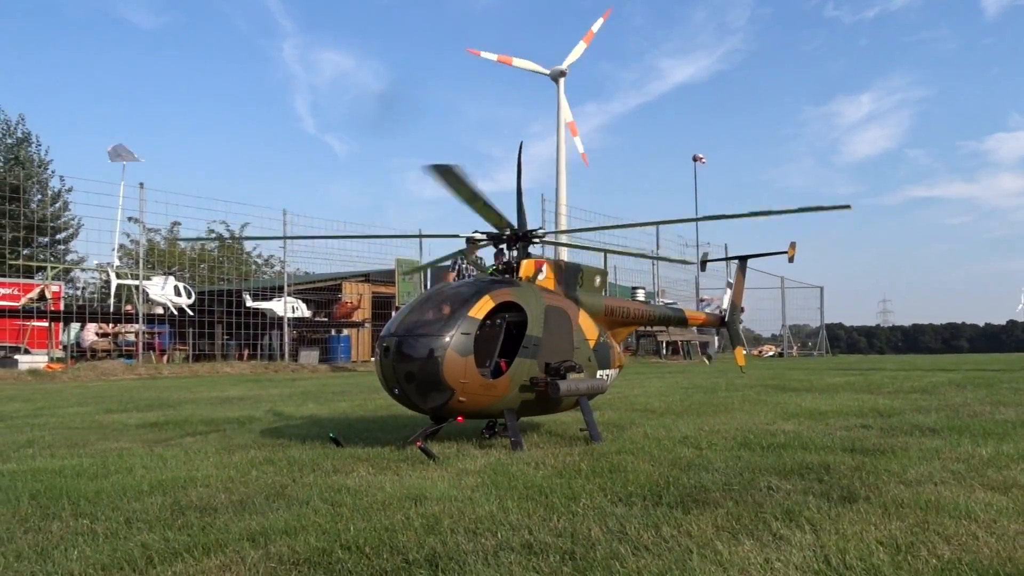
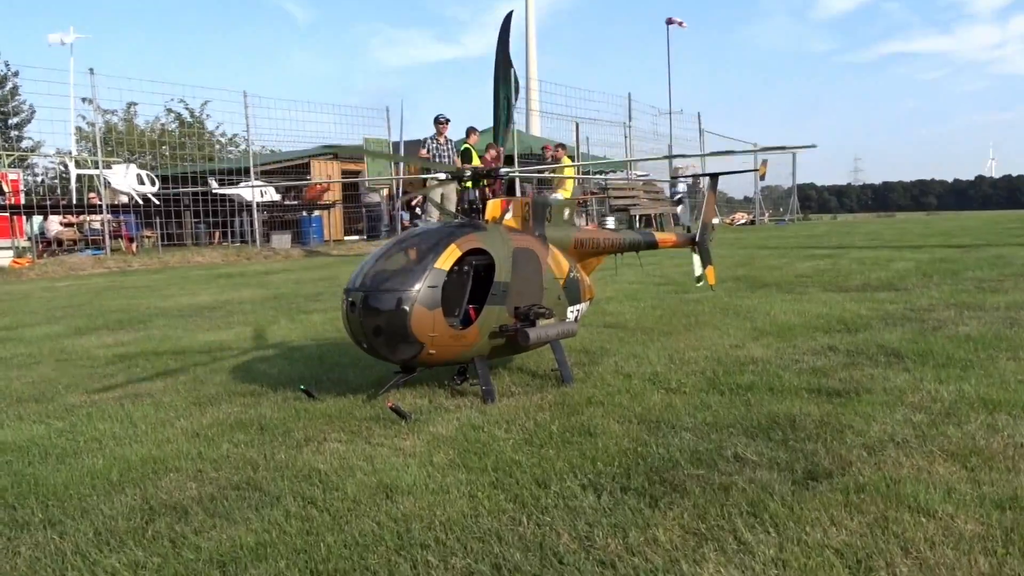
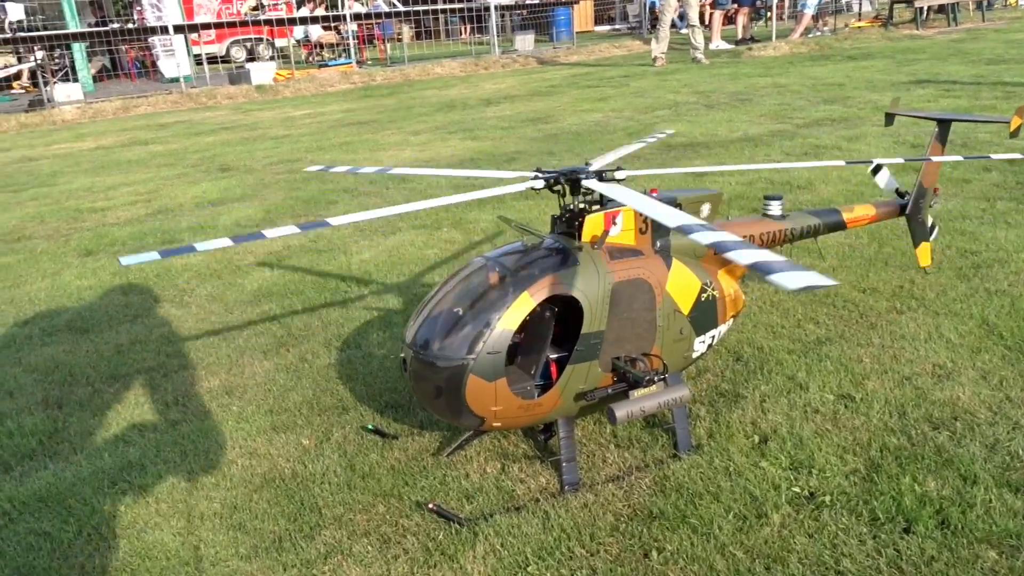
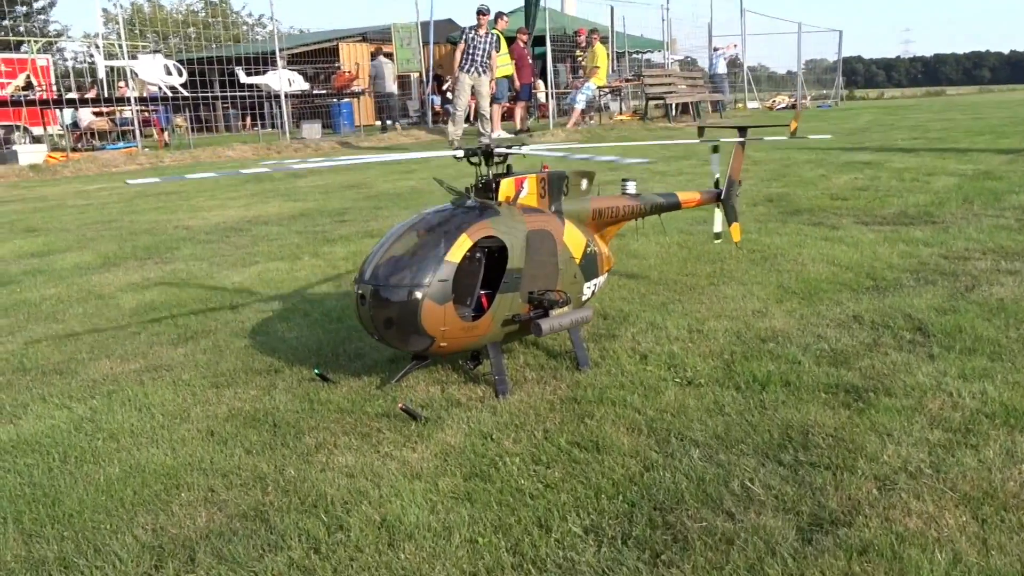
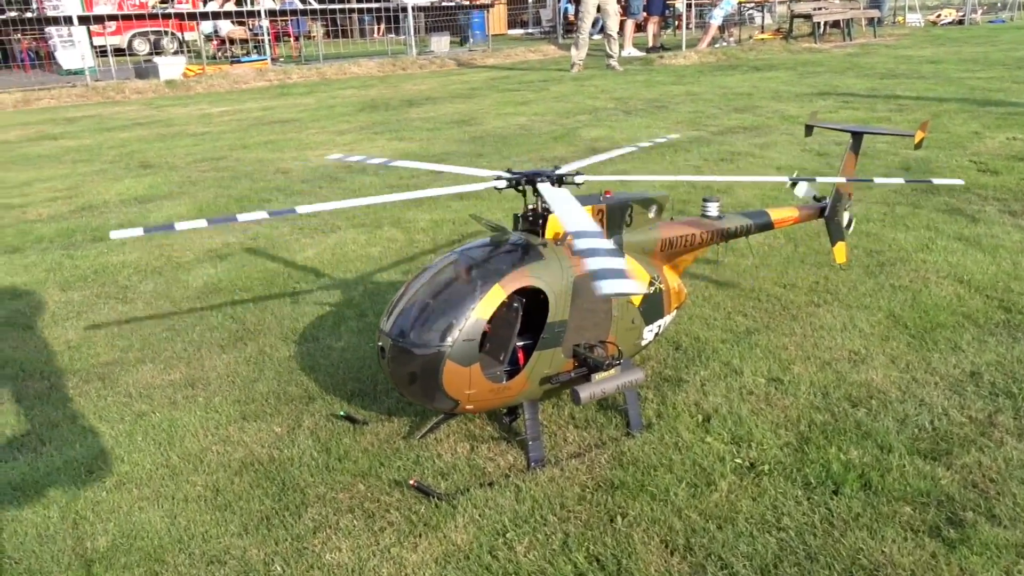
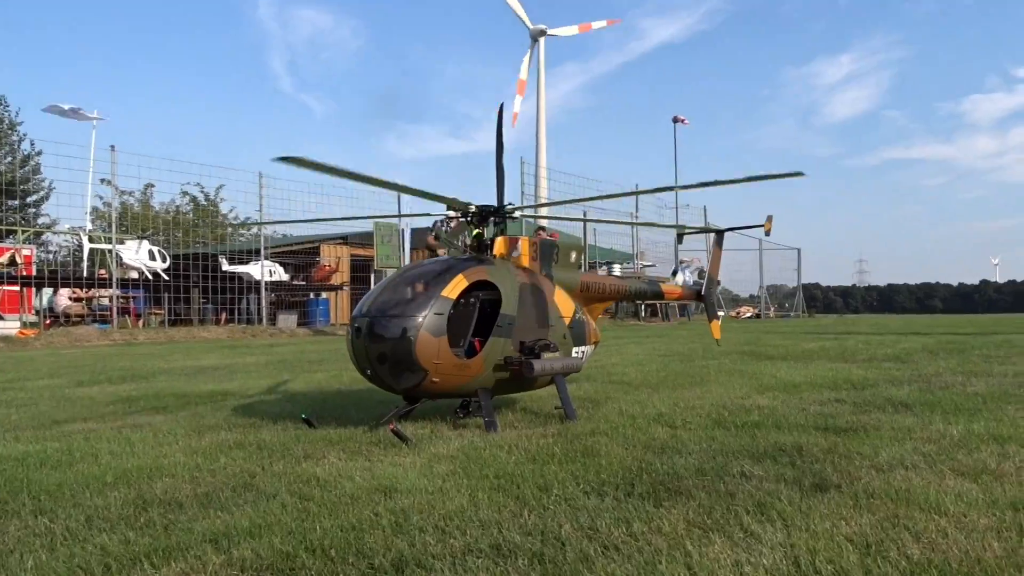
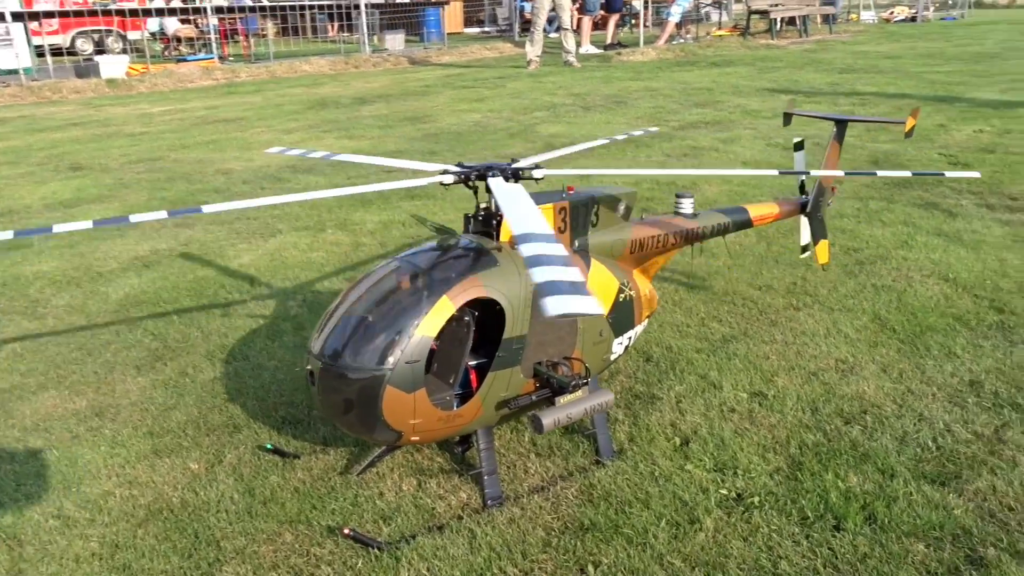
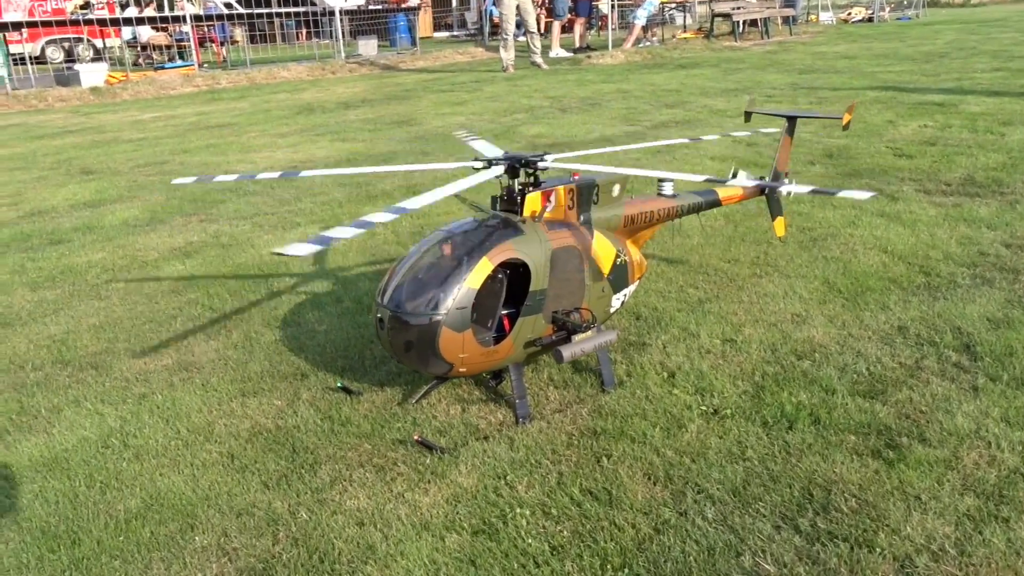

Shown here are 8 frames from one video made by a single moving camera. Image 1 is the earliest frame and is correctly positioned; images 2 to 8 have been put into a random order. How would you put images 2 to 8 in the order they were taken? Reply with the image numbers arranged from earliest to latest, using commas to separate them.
6, 2, 4, 8, 5, 3, 7
